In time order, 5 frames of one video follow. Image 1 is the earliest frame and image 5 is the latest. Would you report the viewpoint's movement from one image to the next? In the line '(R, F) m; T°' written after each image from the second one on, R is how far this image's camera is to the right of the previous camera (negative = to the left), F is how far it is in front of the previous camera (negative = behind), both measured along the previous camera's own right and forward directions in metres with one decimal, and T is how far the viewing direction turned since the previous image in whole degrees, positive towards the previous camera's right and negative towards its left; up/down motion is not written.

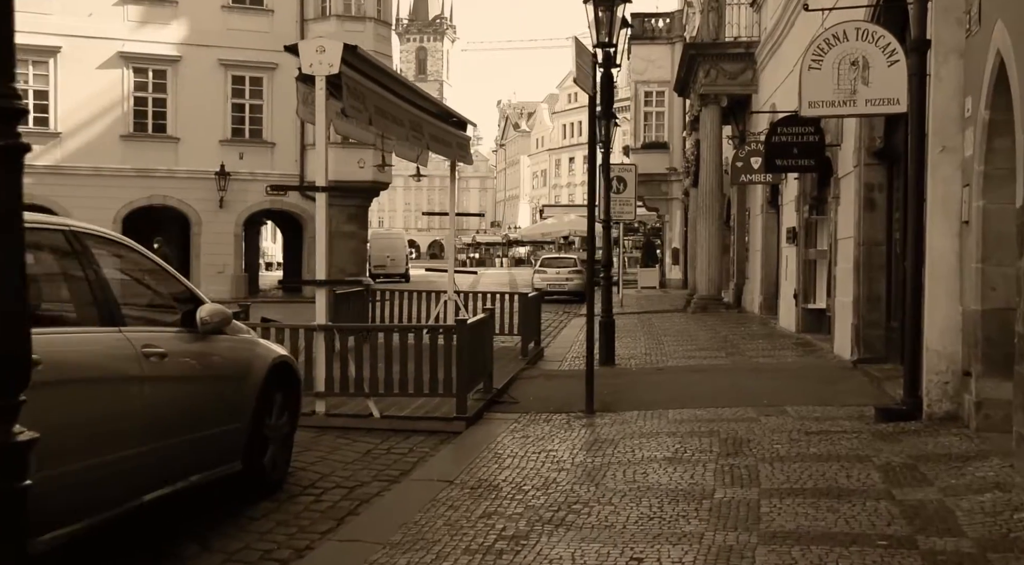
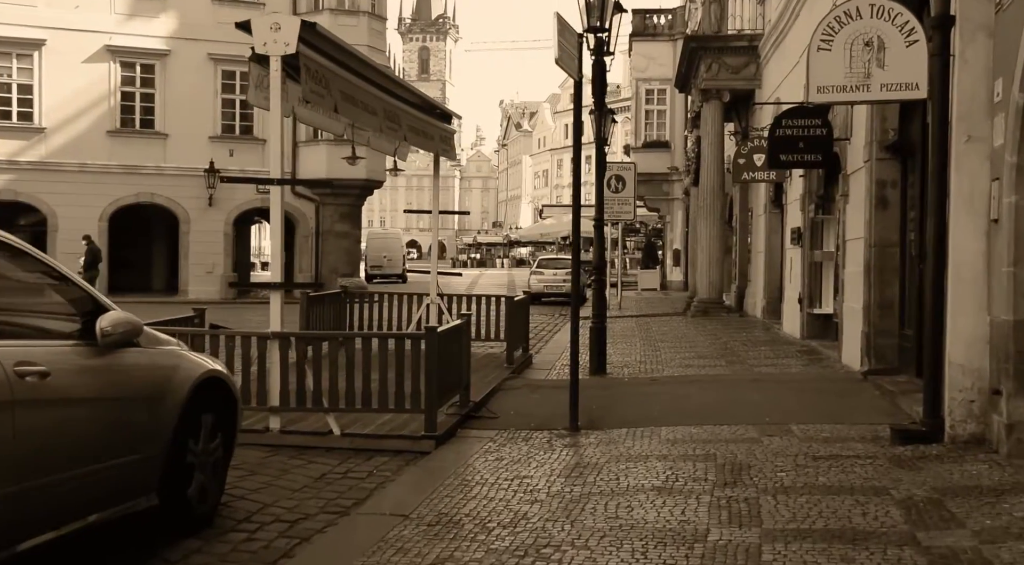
(+0.2, +1.0) m; 0°
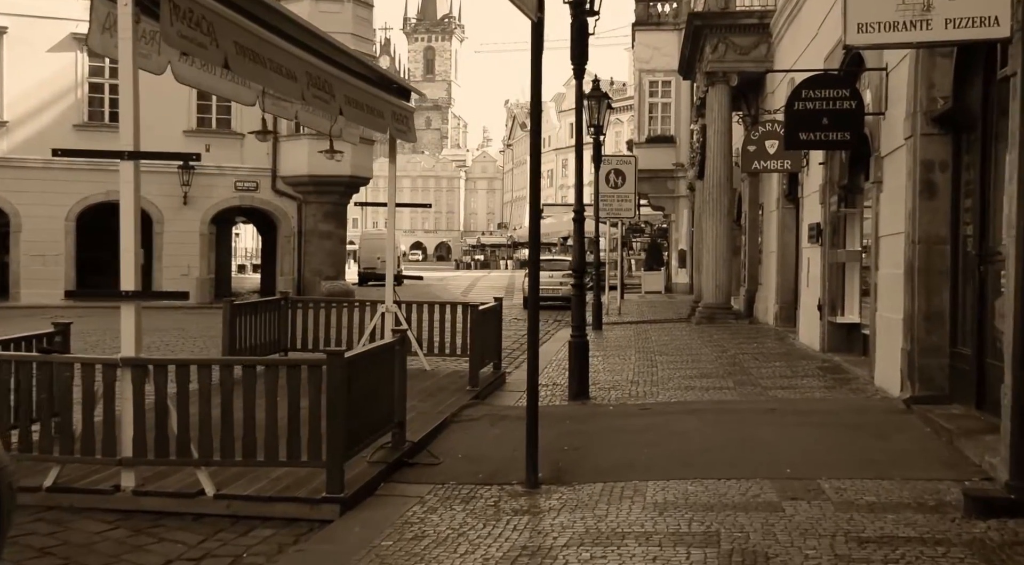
(+0.4, +2.2) m; 0°
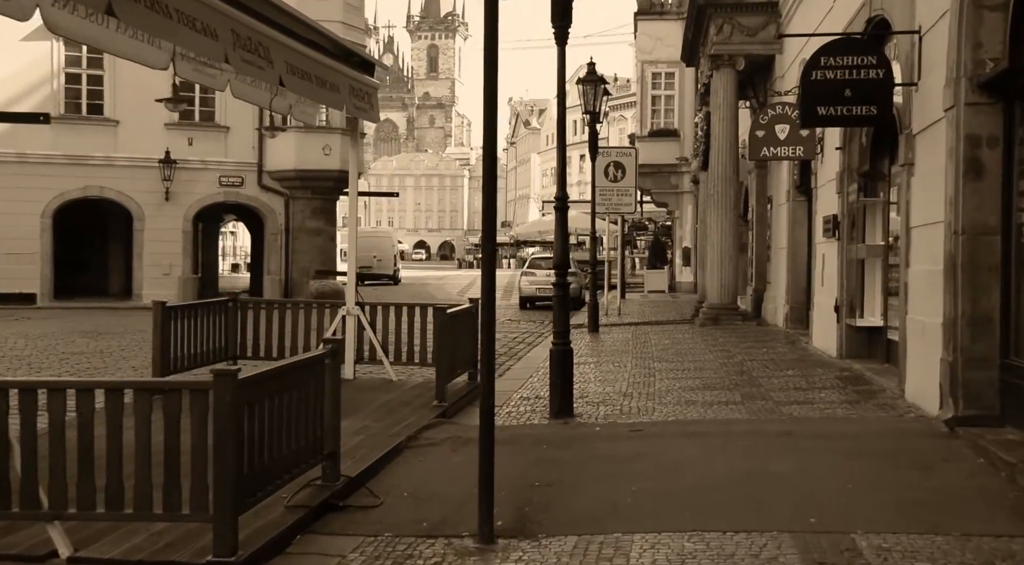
(+0.3, +1.5) m; 0°
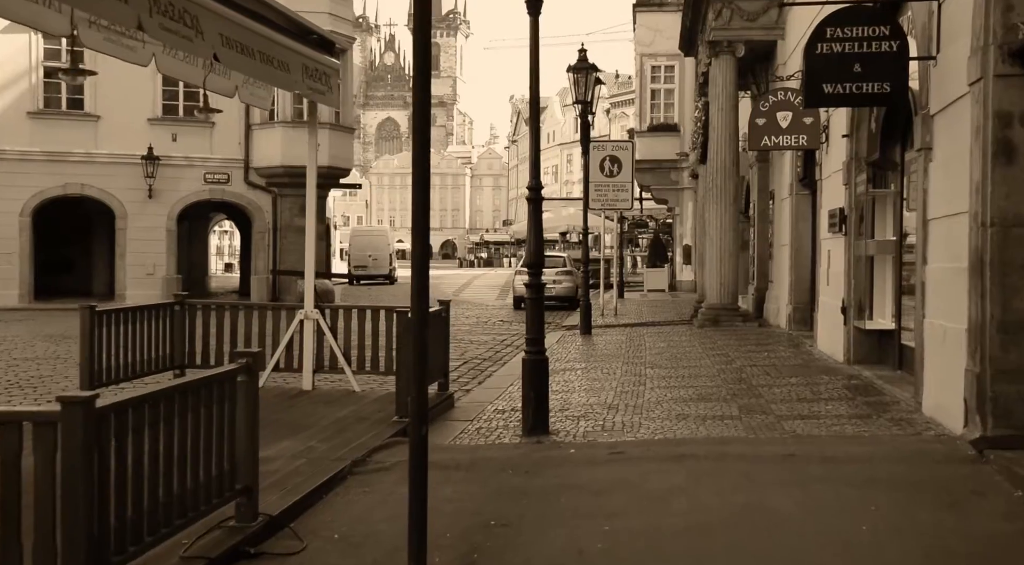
(+0.3, +1.0) m; 0°
